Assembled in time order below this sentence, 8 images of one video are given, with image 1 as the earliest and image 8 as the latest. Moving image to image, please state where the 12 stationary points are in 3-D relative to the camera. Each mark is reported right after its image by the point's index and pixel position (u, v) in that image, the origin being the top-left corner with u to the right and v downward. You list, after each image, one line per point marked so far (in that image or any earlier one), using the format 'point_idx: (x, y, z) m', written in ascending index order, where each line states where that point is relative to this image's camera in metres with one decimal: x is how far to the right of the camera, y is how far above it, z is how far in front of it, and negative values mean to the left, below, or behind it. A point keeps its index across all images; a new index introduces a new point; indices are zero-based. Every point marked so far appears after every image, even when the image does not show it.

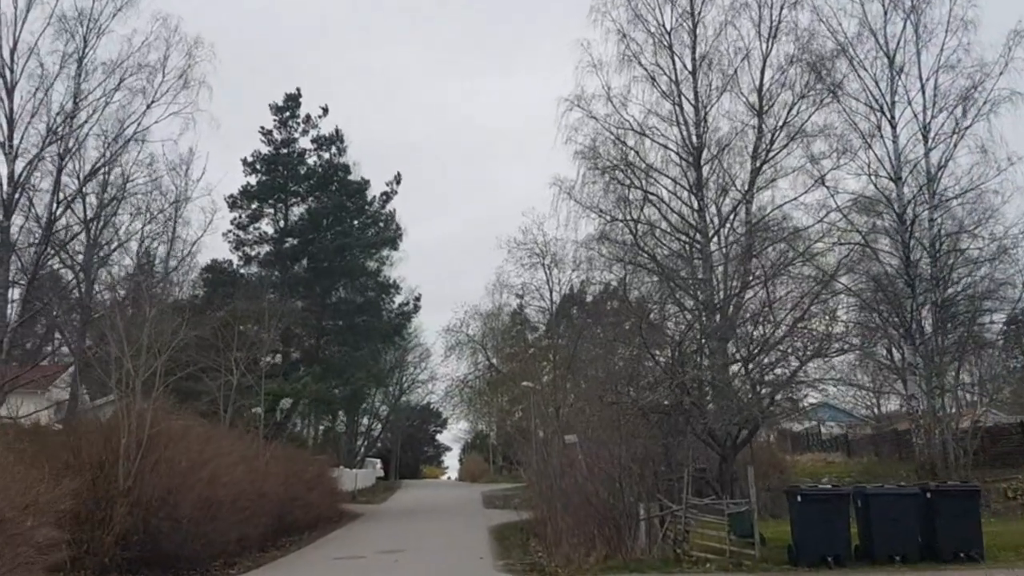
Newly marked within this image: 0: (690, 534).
0: (+2.3, -3.2, +13.1) m
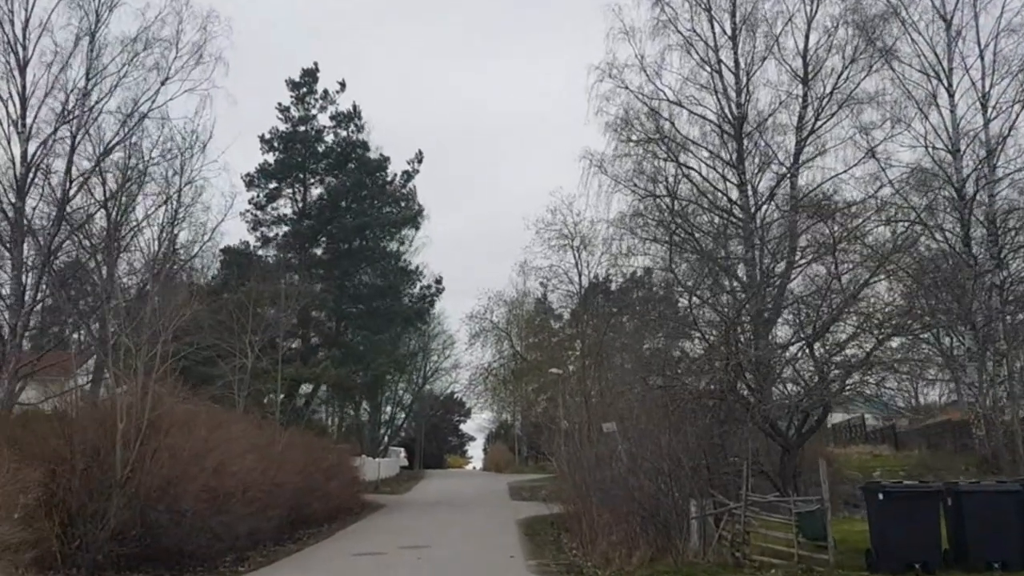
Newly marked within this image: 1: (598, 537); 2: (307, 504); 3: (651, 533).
0: (+2.7, -2.8, +11.5) m
1: (+1.3, -3.6, +14.7) m
2: (-3.8, -3.9, +18.3) m
3: (+1.7, -3.0, +12.6) m
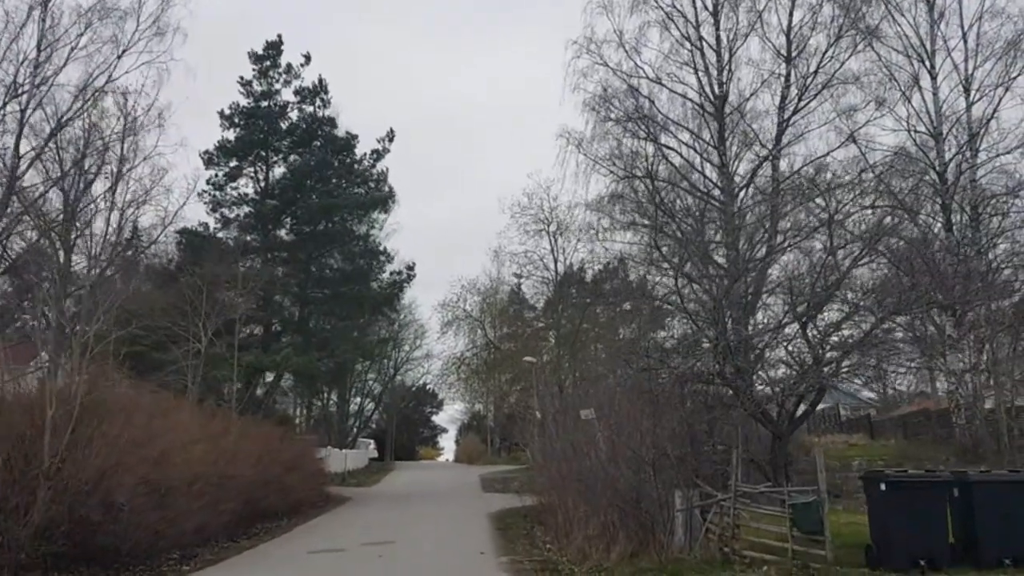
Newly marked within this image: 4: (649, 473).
0: (+2.4, -2.5, +10.7) m
1: (+0.9, -3.3, +13.8) m
2: (-4.3, -3.6, +17.3) m
3: (+1.4, -2.8, +11.7) m
4: (+1.5, -2.0, +11.6) m
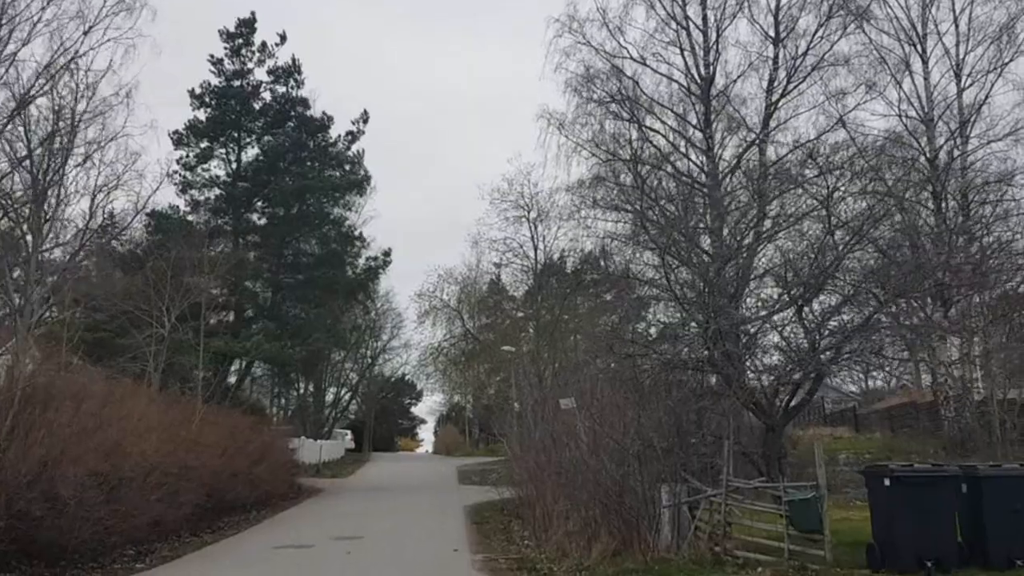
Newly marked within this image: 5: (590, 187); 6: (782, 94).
0: (+2.1, -2.3, +10.0) m
1: (+0.6, -3.1, +13.1) m
2: (-4.7, -3.3, +16.5) m
3: (+1.1, -2.6, +11.0) m
4: (+1.3, -1.8, +10.9) m
5: (+1.5, +1.9, +19.3) m
6: (+5.0, +3.6, +18.9) m
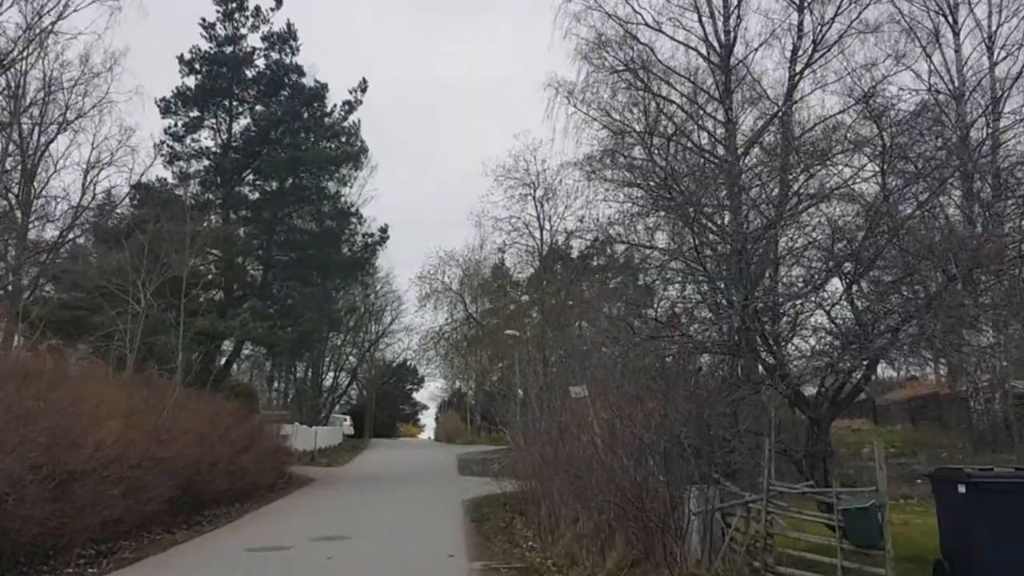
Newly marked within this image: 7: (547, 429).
0: (+2.2, -2.1, +8.6) m
1: (+0.7, -2.8, +11.7) m
2: (-4.6, -2.9, +15.2) m
3: (+1.1, -2.3, +9.6) m
4: (+1.3, -1.6, +9.5) m
5: (+1.6, +2.3, +17.9) m
6: (+5.1, +3.9, +17.4) m
7: (+0.5, -1.9, +13.8) m
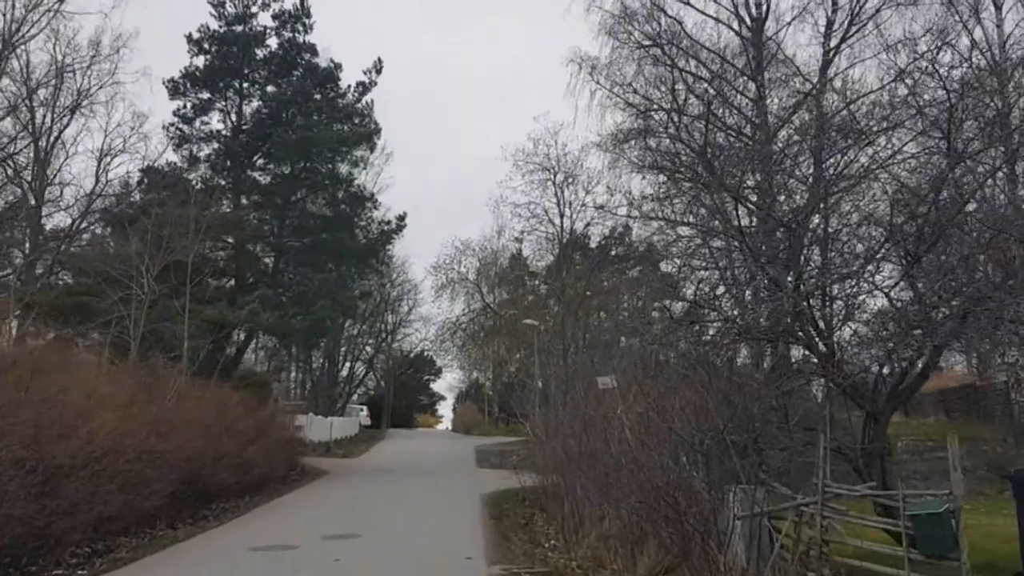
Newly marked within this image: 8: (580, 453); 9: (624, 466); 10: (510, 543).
0: (+2.3, -1.9, +7.8) m
1: (+0.9, -2.6, +10.9) m
2: (-4.3, -2.7, +14.4) m
3: (+1.4, -2.1, +8.8) m
4: (+1.5, -1.4, +8.6) m
5: (+1.9, +2.5, +17.0) m
6: (+5.5, +4.2, +16.4) m
7: (+0.7, -1.7, +13.0) m
8: (+0.8, -1.9, +12.0) m
9: (+1.0, -1.6, +9.6) m
10: (0.0, -3.3, +13.3) m
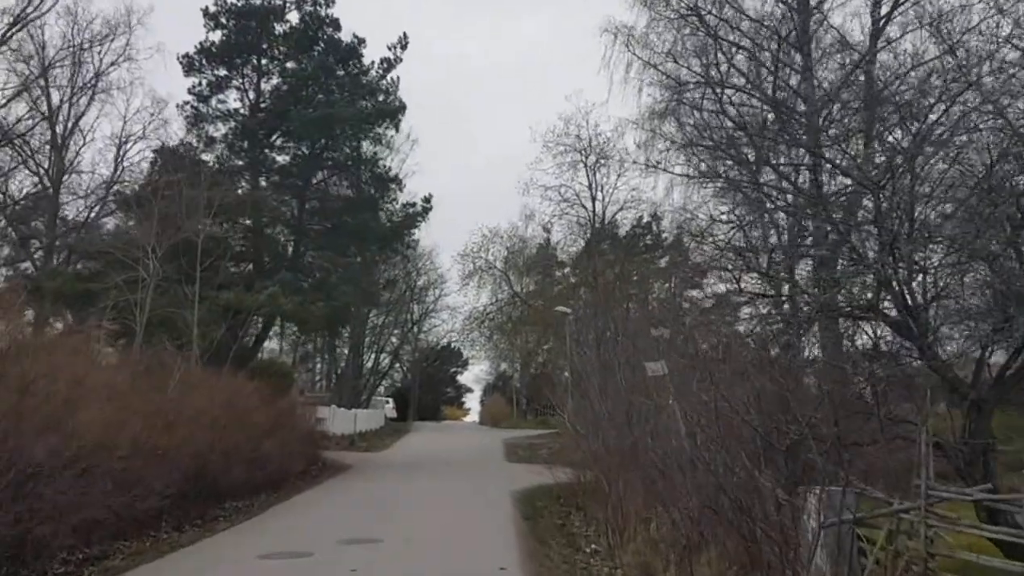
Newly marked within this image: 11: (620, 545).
0: (+2.6, -1.7, +6.6) m
1: (+1.2, -2.4, +9.7) m
2: (-3.9, -2.4, +13.4) m
3: (+1.7, -1.9, +7.6) m
4: (+1.8, -1.2, +7.4) m
5: (+2.4, +2.8, +15.8) m
6: (+5.9, +4.4, +15.1) m
7: (+1.1, -1.4, +11.8) m
8: (+1.2, -1.7, +10.8) m
9: (+1.4, -1.4, +8.4) m
10: (+0.4, -3.1, +12.2) m
11: (+1.1, -2.7, +10.9) m
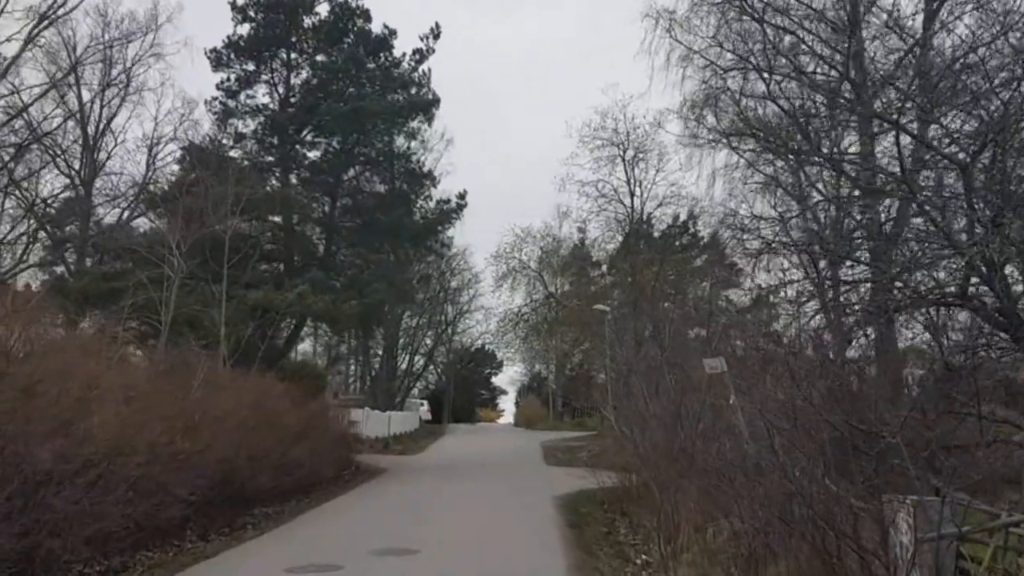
0: (+2.9, -1.6, +5.7) m
1: (+1.6, -2.3, +9.0) m
2: (-3.3, -2.4, +12.8) m
3: (+2.0, -1.8, +6.8) m
4: (+2.1, -1.1, +6.6) m
5: (+3.0, +2.9, +14.9) m
6: (+6.5, +4.6, +14.2) m
7: (+1.6, -1.4, +11.0) m
8: (+1.6, -1.6, +10.0) m
9: (+1.7, -1.3, +7.6) m
10: (+0.9, -3.0, +11.4) m
11: (+1.6, -2.6, +10.2) m
